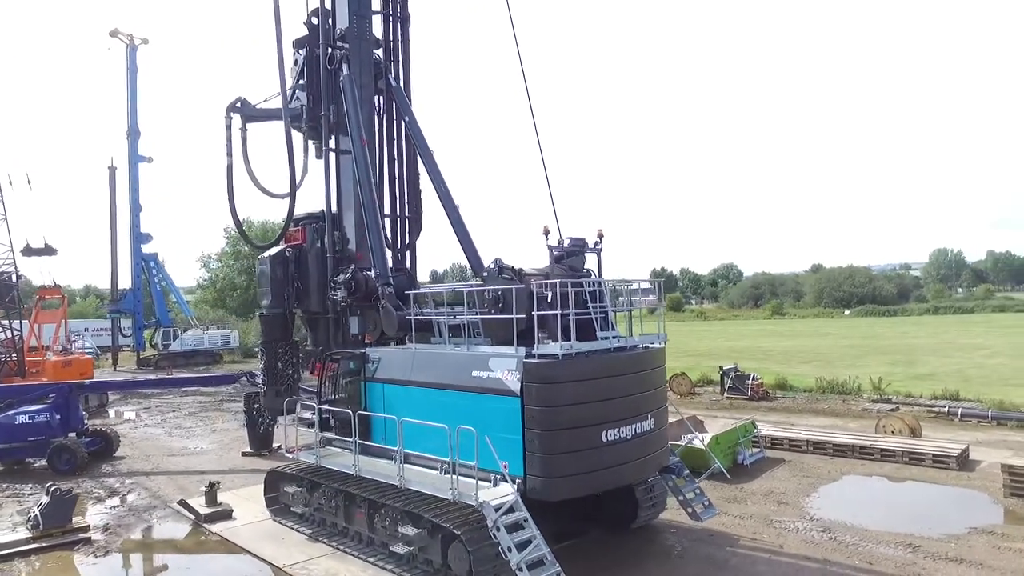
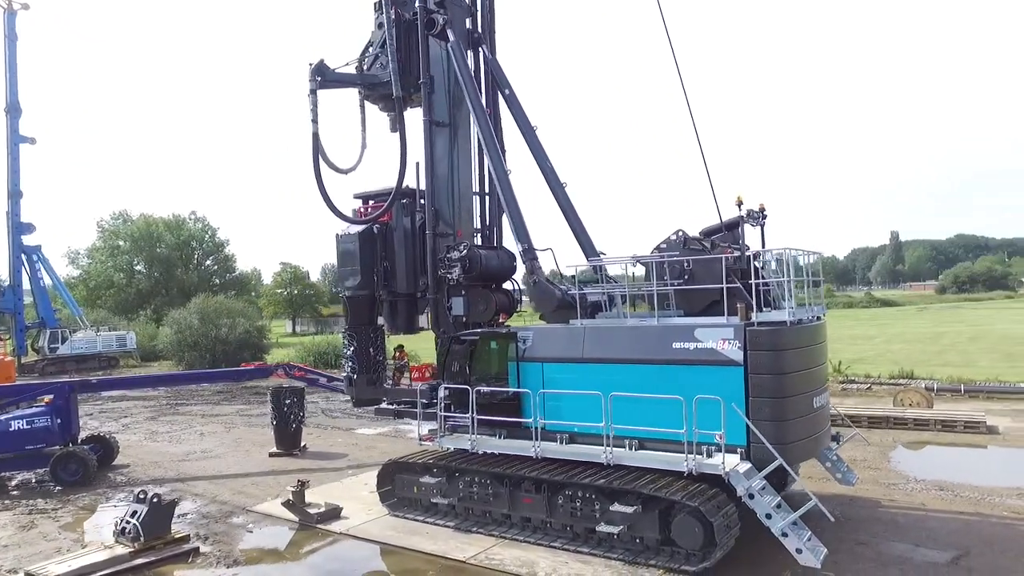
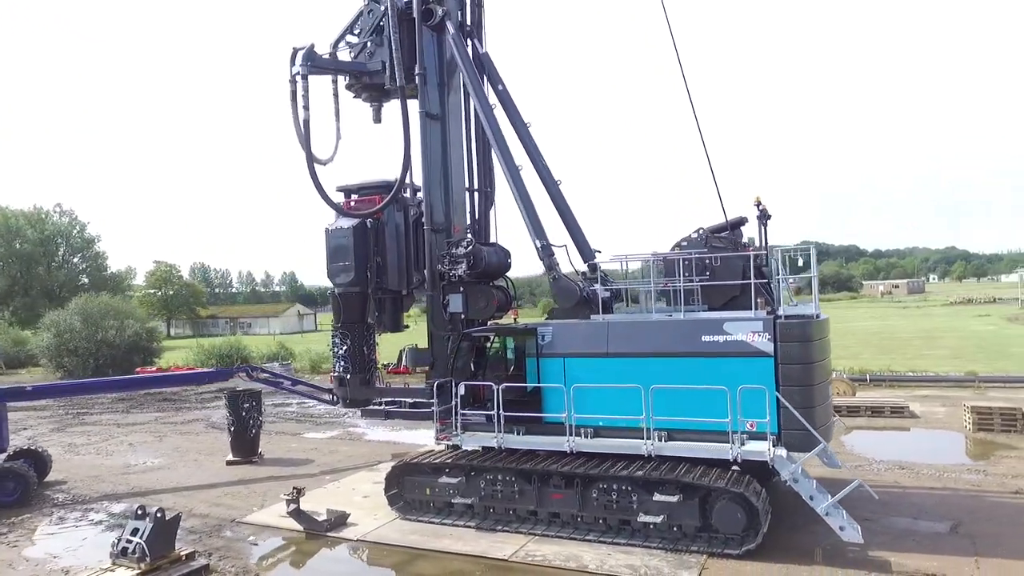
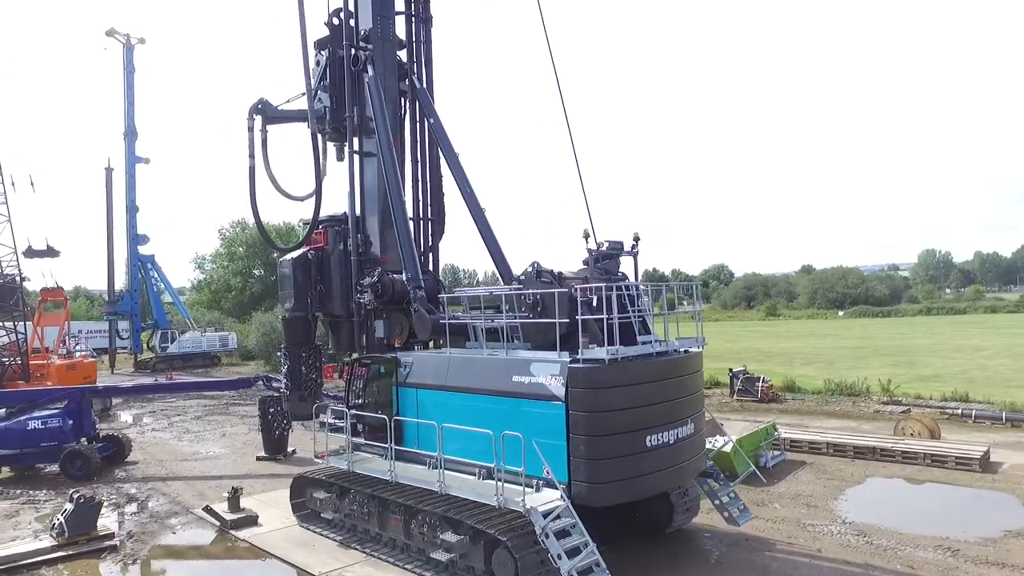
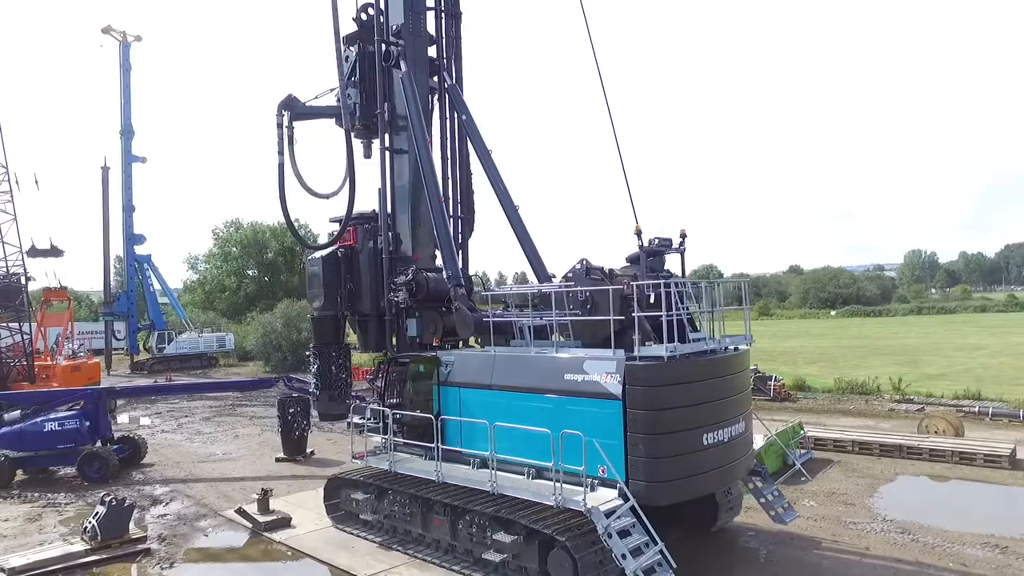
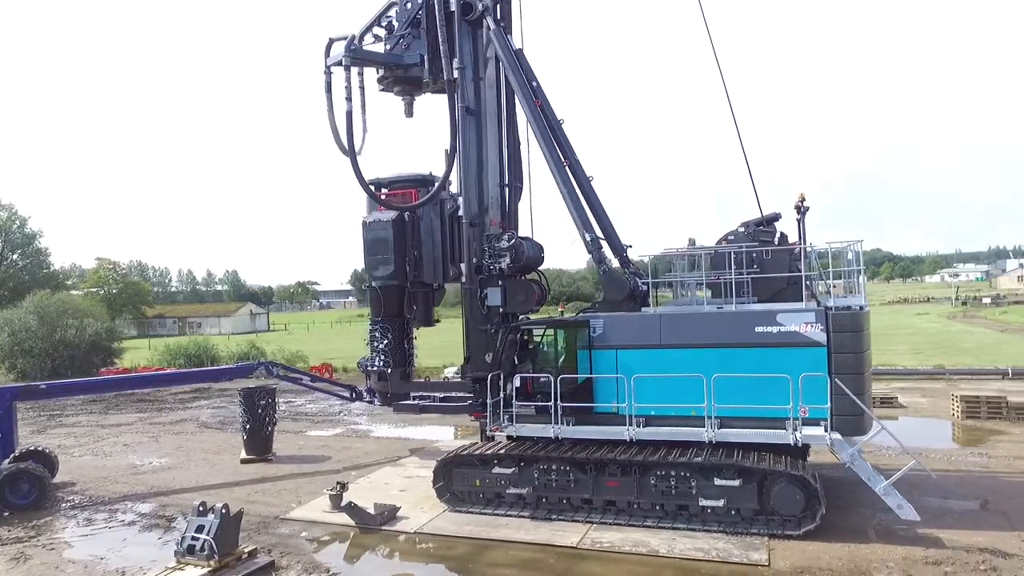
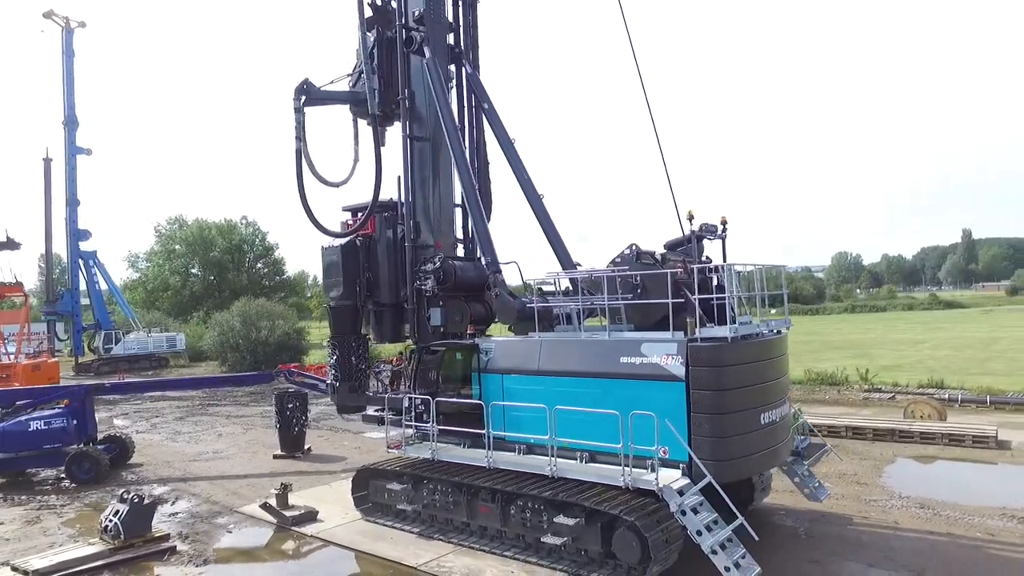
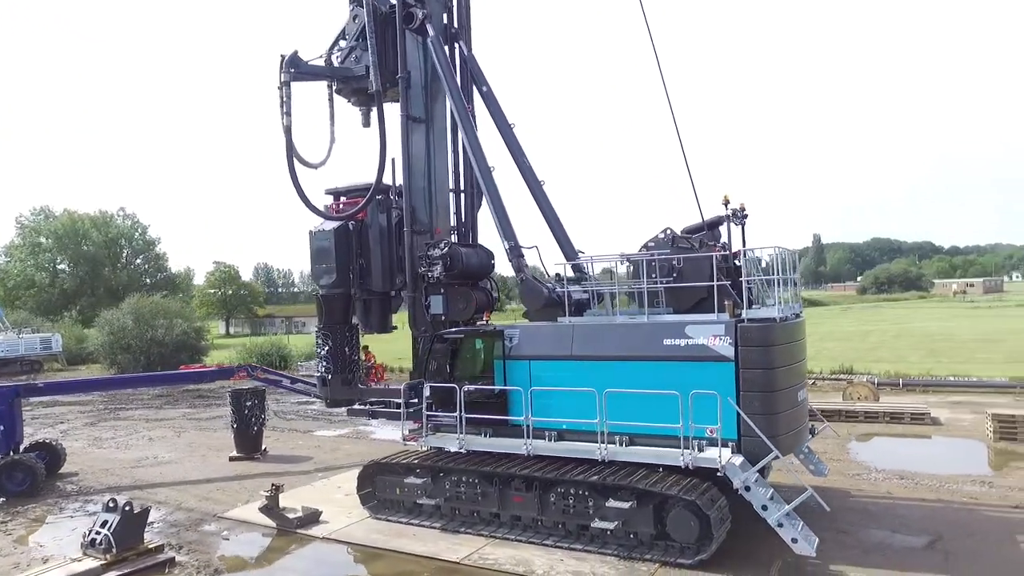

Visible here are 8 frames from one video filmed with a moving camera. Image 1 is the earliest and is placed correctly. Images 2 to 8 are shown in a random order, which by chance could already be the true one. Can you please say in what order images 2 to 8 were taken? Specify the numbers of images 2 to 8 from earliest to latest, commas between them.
4, 5, 7, 2, 8, 3, 6
